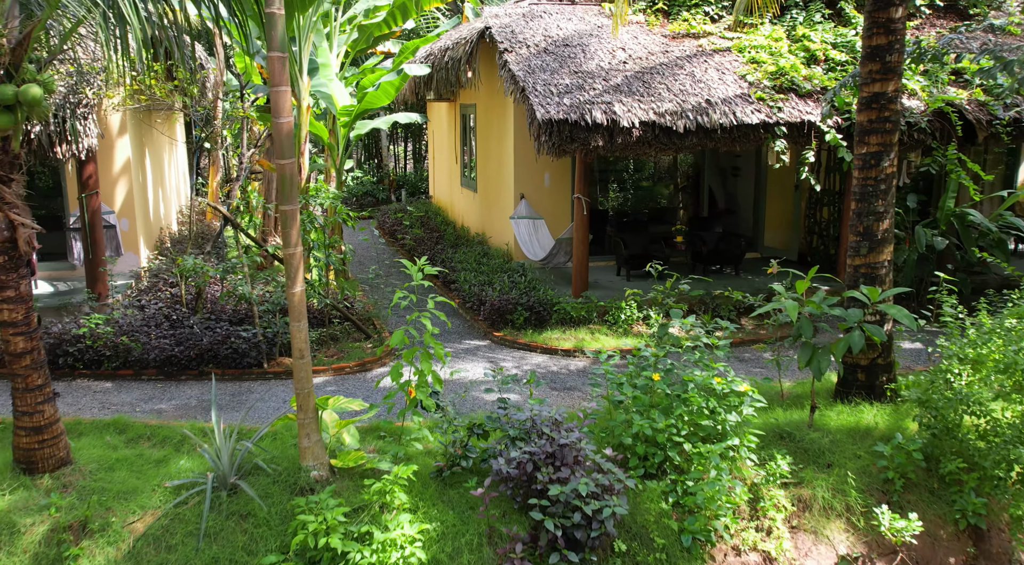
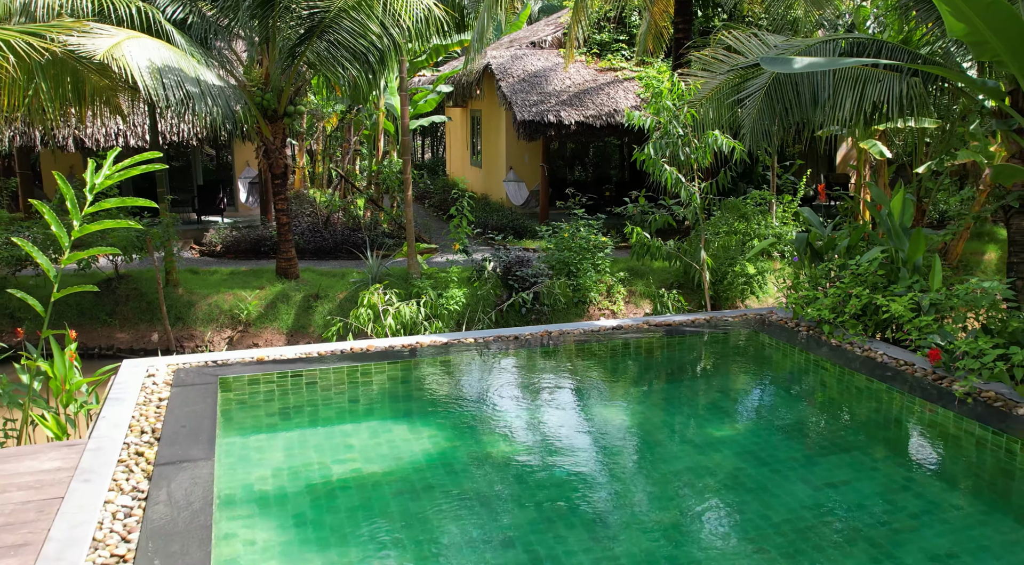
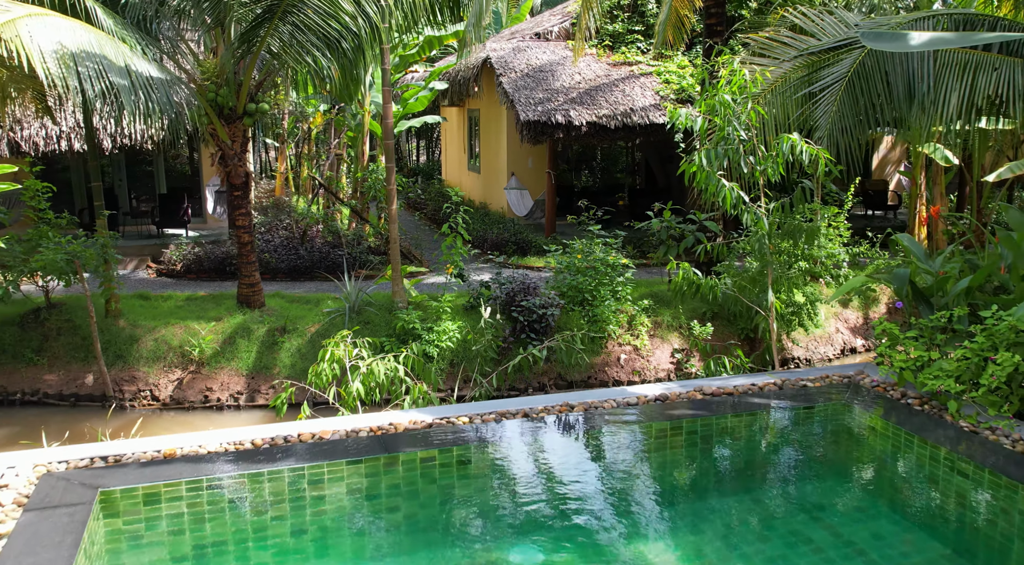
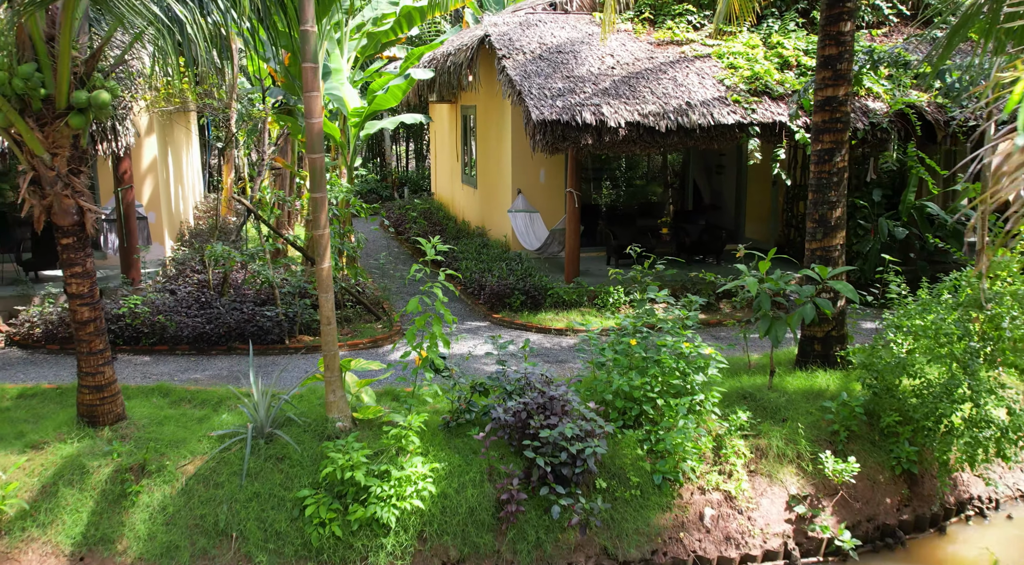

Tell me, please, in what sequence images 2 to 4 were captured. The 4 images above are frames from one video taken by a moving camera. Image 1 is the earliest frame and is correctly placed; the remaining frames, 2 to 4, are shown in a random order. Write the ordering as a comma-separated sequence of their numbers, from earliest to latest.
4, 3, 2
